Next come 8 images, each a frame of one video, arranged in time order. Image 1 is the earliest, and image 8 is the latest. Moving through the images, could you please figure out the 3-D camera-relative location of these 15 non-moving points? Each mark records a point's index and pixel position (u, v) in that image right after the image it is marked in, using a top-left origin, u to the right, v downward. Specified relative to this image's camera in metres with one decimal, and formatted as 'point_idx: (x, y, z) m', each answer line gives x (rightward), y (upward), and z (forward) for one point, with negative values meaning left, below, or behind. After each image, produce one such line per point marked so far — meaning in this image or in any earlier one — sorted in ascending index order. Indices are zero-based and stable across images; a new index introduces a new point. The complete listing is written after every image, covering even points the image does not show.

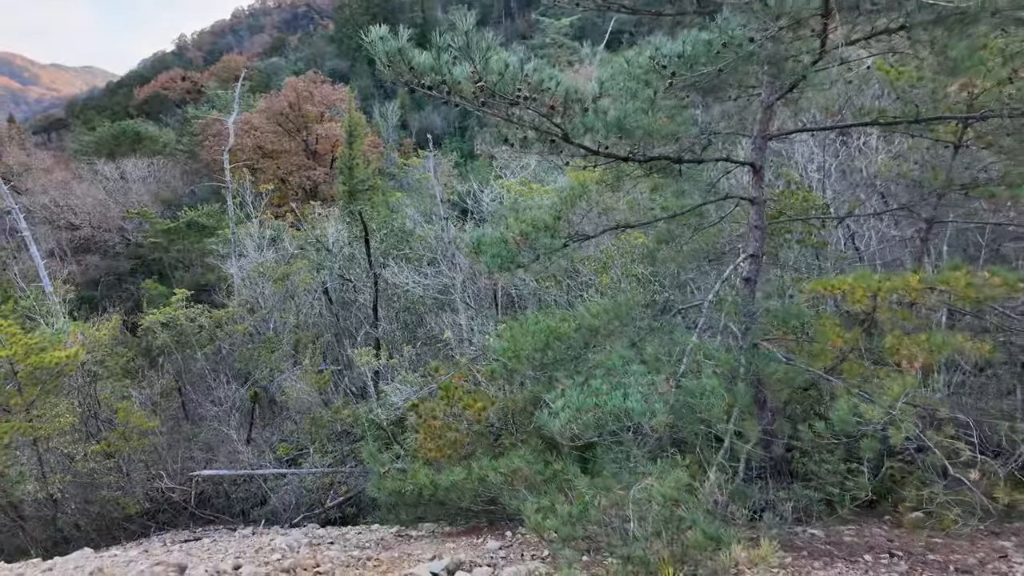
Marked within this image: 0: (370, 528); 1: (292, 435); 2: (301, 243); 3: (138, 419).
0: (-1.4, -2.4, +6.0) m
1: (-4.3, -2.7, +11.4) m
2: (-5.4, +1.1, +15.2) m
3: (-6.6, -2.2, +10.4) m
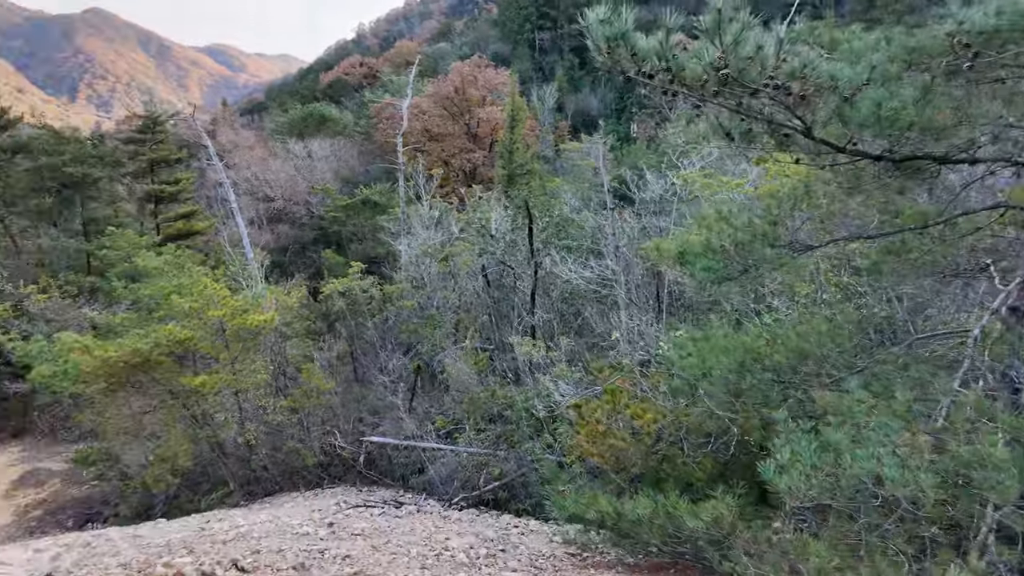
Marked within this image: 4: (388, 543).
0: (+0.2, -2.4, +5.8) m
1: (-1.3, -2.4, +11.9) m
2: (-1.2, +1.6, +15.6) m
3: (-3.8, -1.7, +11.4) m
4: (-0.8, -1.9, +4.4) m
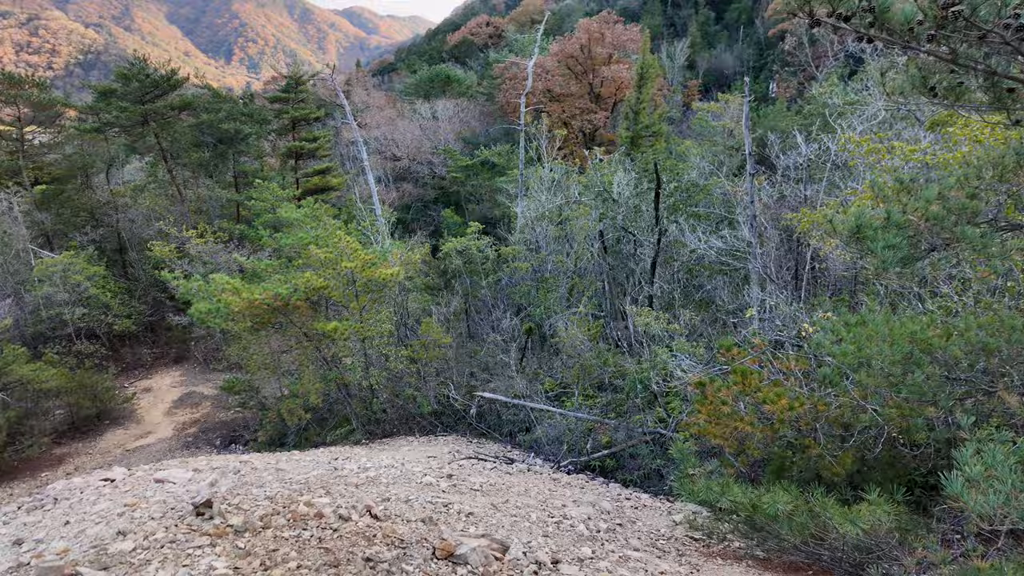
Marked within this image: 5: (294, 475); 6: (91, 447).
0: (+1.3, -2.1, +5.6) m
1: (+0.9, -1.7, +11.8) m
2: (+1.9, +2.5, +15.2) m
3: (-1.5, -0.9, +11.7) m
4: (+0.1, -1.6, +4.3) m
5: (-1.6, -1.4, +4.3) m
6: (-9.9, -3.6, +13.9) m
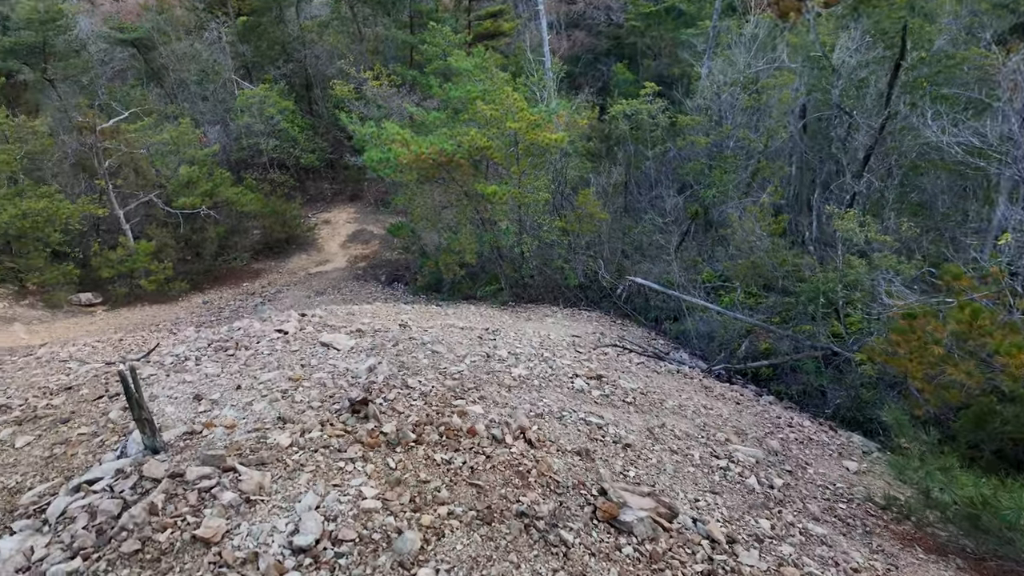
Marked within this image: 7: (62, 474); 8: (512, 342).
0: (+2.6, -1.3, +5.0) m
1: (+3.9, +0.4, +10.8) m
2: (+6.1, +5.0, +12.8) m
3: (+1.5, +1.5, +11.1) m
4: (+1.1, -1.0, +4.0) m
5: (-0.5, -0.5, +4.2) m
6: (-6.2, +0.6, +15.7) m
7: (-2.1, -0.9, +2.9) m
8: (0.0, -0.5, +5.6) m
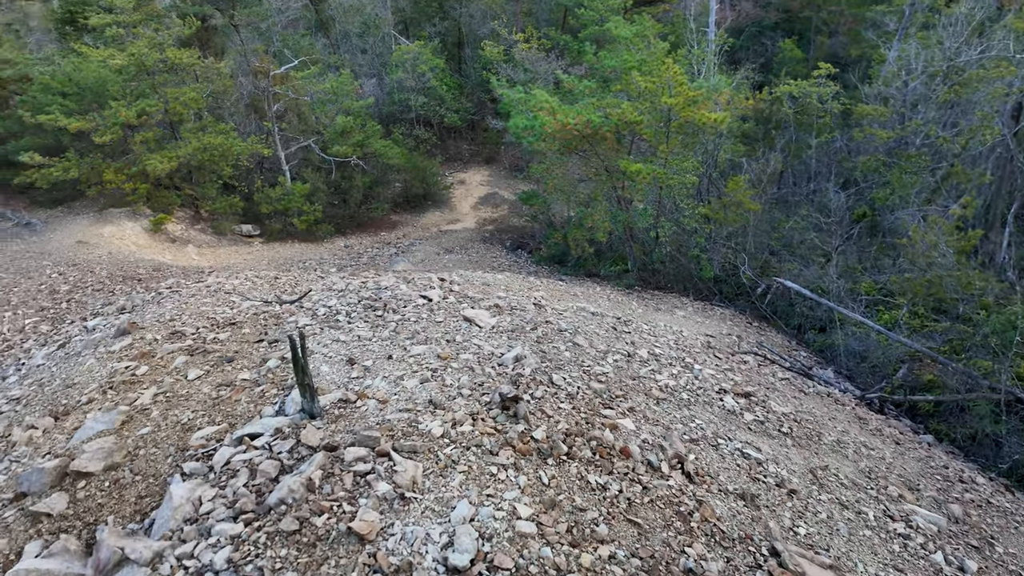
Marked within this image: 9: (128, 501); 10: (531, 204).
0: (+3.5, -1.6, +4.3) m
1: (+6.1, +0.2, +9.6) m
2: (+9.2, +4.5, +10.9) m
3: (+4.1, +1.6, +10.3) m
4: (+1.9, -1.1, +3.5) m
5: (+0.5, -0.4, +4.0) m
6: (-2.7, +1.8, +16.3) m
7: (-1.4, -0.7, +3.1) m
8: (+1.2, -0.4, +5.2) m
9: (-1.7, -0.9, +2.6) m
10: (+0.5, +2.0, +14.1) m
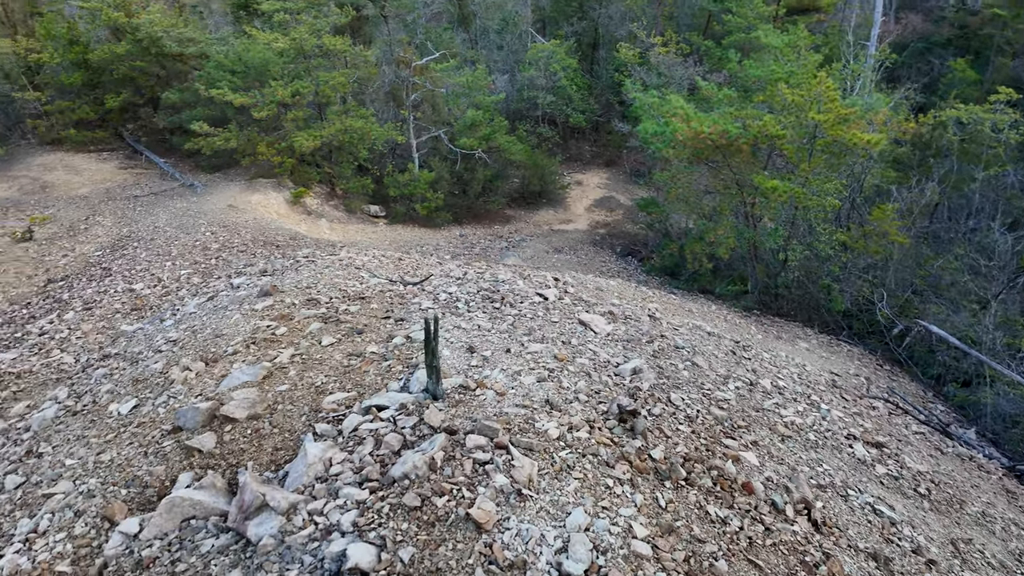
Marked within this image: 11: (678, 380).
0: (+4.1, -2.1, +3.6) m
1: (+7.8, -0.7, +8.4) m
2: (+11.5, +3.2, +9.0) m
3: (+6.0, +0.9, +9.4) m
4: (+2.5, -1.4, +3.1) m
5: (+1.3, -0.6, +3.9) m
6: (+0.5, +1.9, +16.5) m
7: (-0.8, -0.5, +3.3) m
8: (+2.1, -0.7, +4.9) m
9: (-1.2, -0.8, +2.9) m
10: (+3.2, +1.8, +13.7) m
11: (+1.0, -0.6, +3.7) m
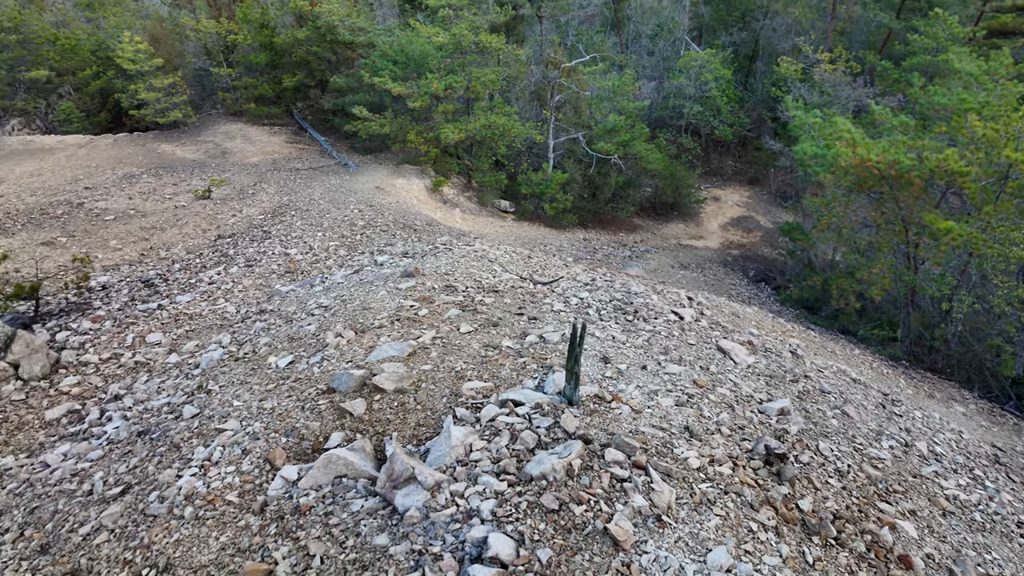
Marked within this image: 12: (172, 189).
0: (+4.5, -2.7, +2.8) m
1: (+9.2, -1.9, +6.8) m
2: (+13.5, +1.5, +6.7) m
3: (+7.9, -0.1, +8.1) m
4: (+2.9, -1.8, +2.6) m
5: (+2.0, -0.8, +3.6) m
6: (+4.0, +1.6, +16.0) m
7: (-0.1, -0.5, +3.4) m
8: (+3.1, -1.1, +4.4) m
9: (-0.5, -0.7, +3.0) m
10: (+6.1, +1.0, +12.8) m
11: (+1.8, -0.8, +3.4) m
12: (-6.1, +1.8, +10.7) m
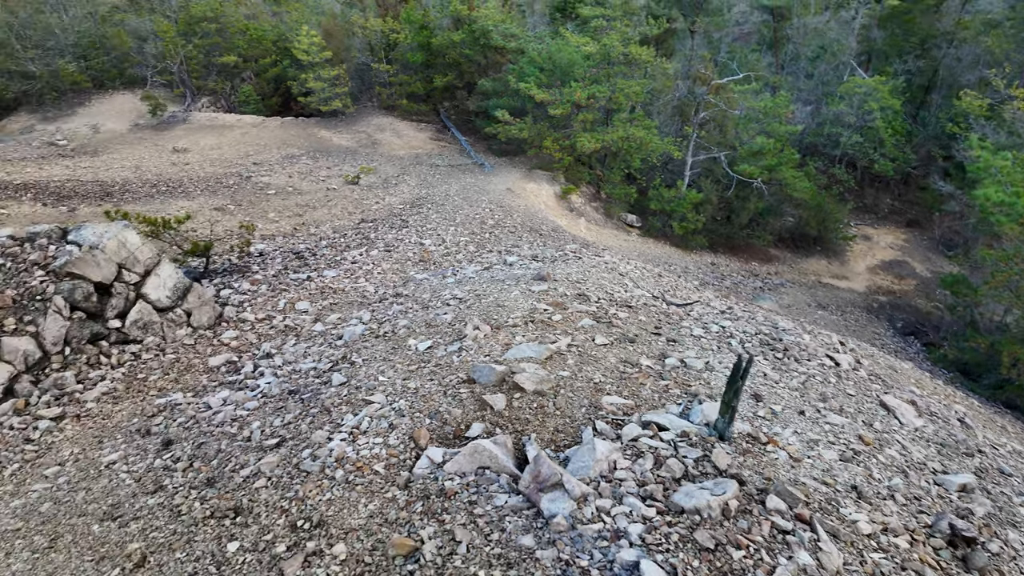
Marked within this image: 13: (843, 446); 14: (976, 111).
0: (+4.8, -3.4, +1.8) m
1: (+10.2, -3.3, +4.9) m
2: (+14.8, -0.5, +4.0) m
3: (+9.4, -1.3, +6.4) m
4: (+3.3, -2.2, +1.9) m
5: (+2.7, -1.2, +3.1) m
6: (+7.3, +0.6, +15.0) m
7: (+0.6, -0.6, +3.3) m
8: (+3.9, -1.6, +3.7) m
9: (+0.1, -0.7, +3.0) m
10: (+8.7, -0.1, +11.4) m
11: (+2.4, -1.1, +3.0) m
12: (-3.6, +2.3, +11.6) m
13: (+1.7, -0.8, +3.1) m
14: (+10.9, +4.0, +13.8) m
